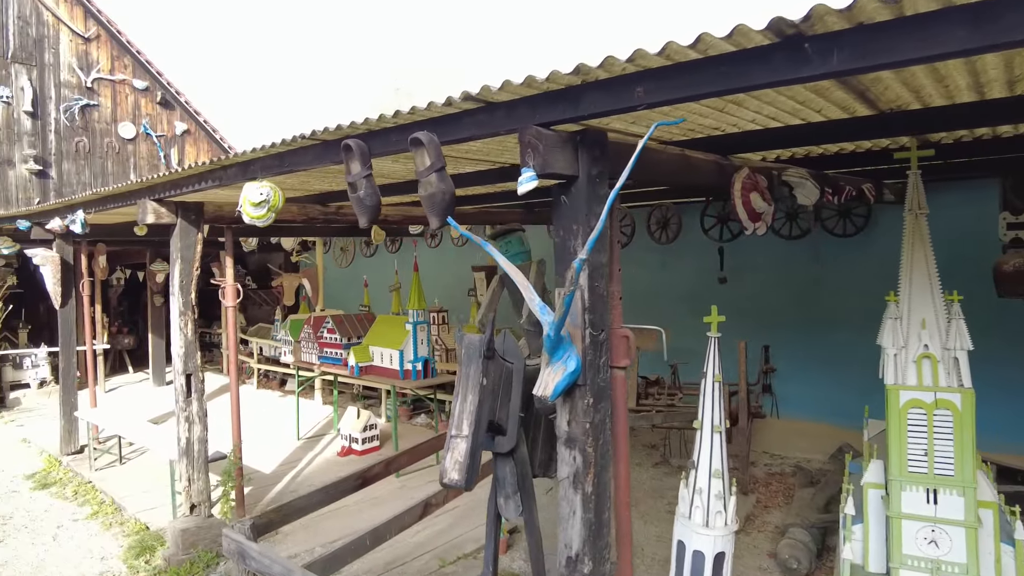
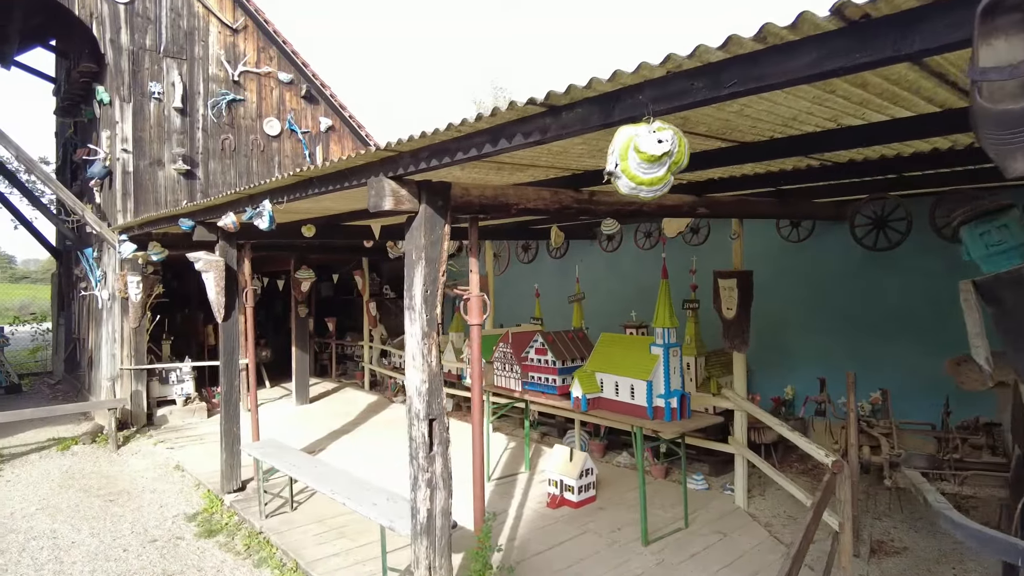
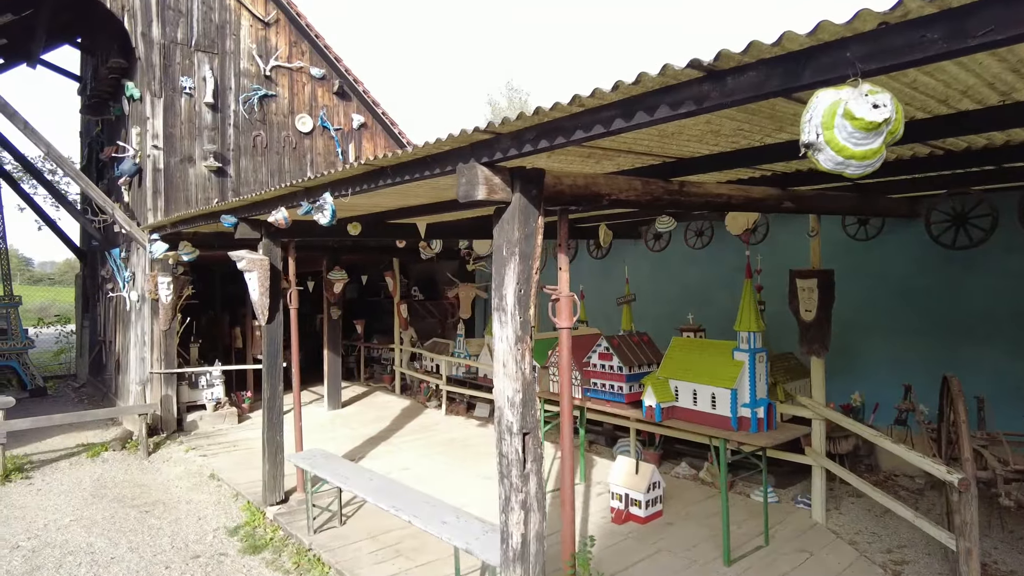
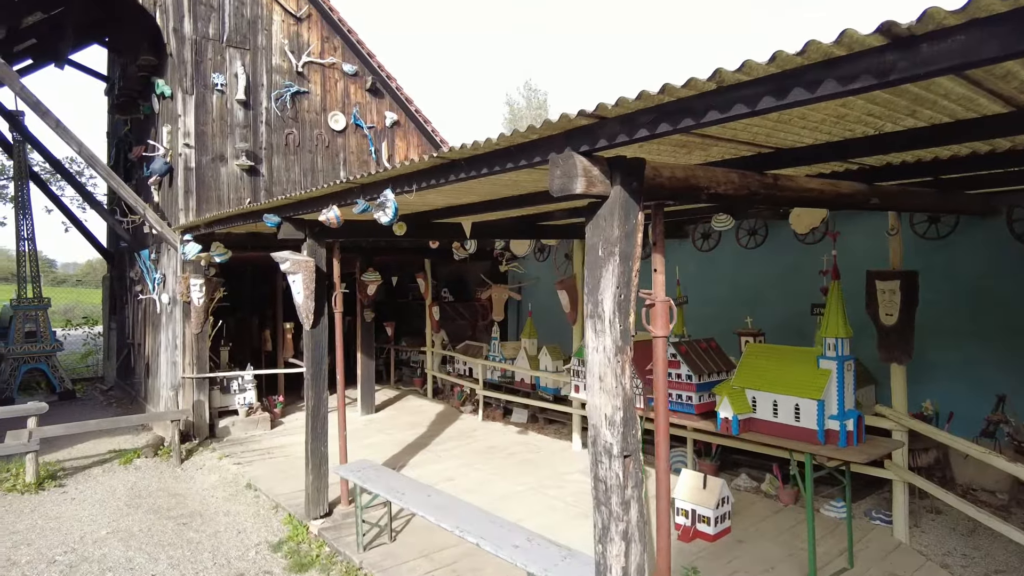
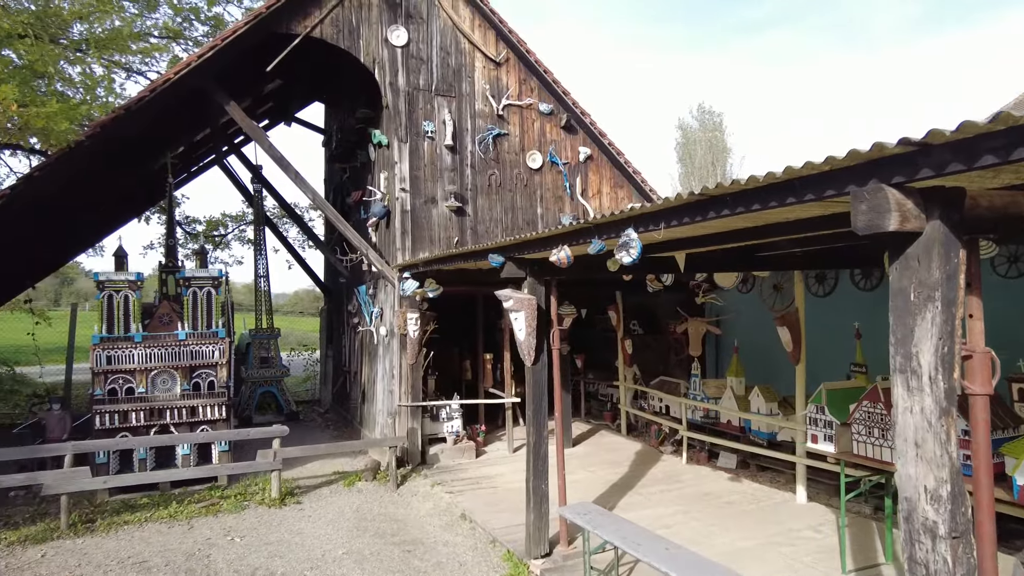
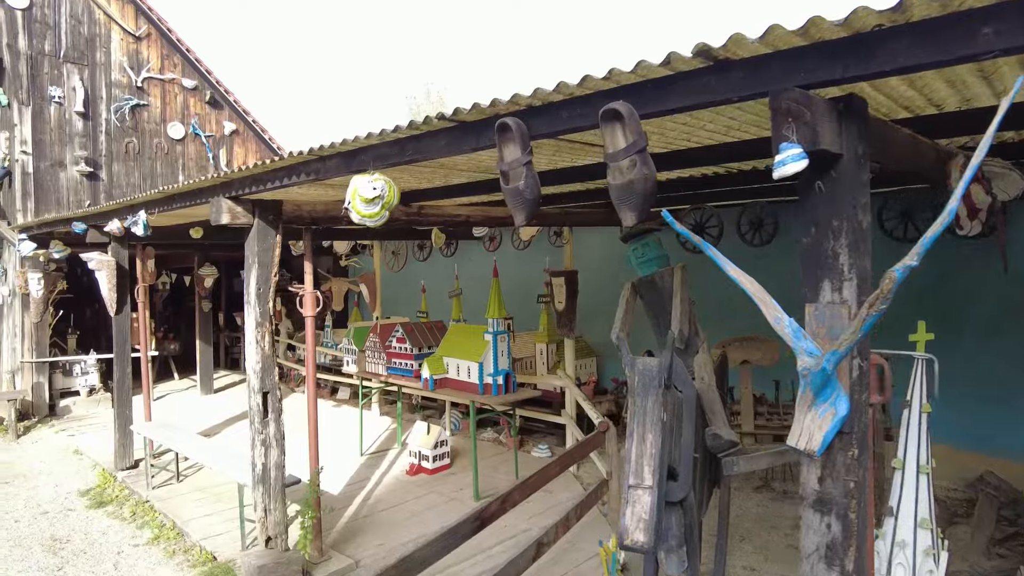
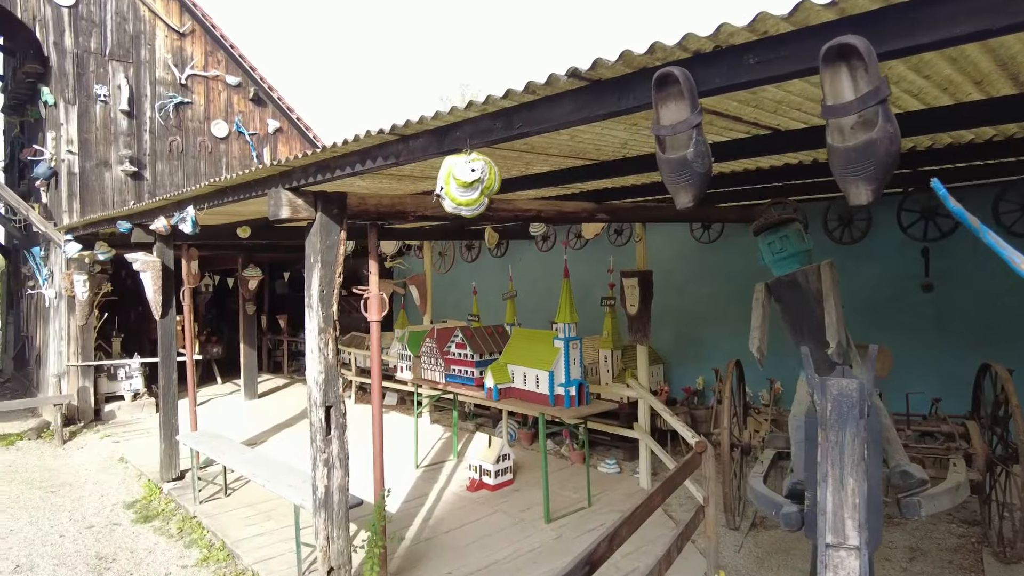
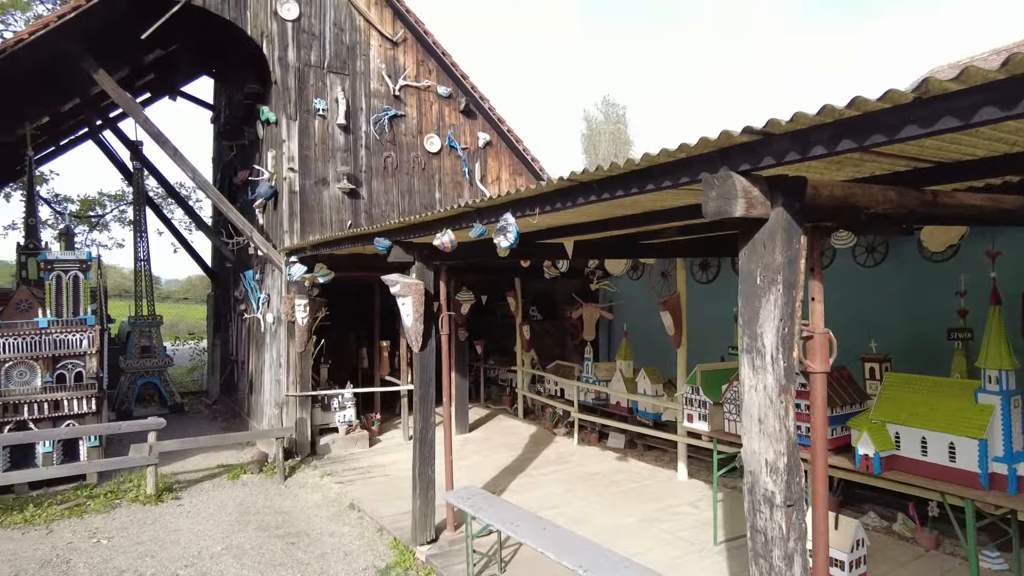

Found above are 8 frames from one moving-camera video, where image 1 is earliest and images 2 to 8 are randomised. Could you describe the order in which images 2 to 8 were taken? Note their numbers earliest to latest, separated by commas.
6, 7, 2, 3, 4, 8, 5
